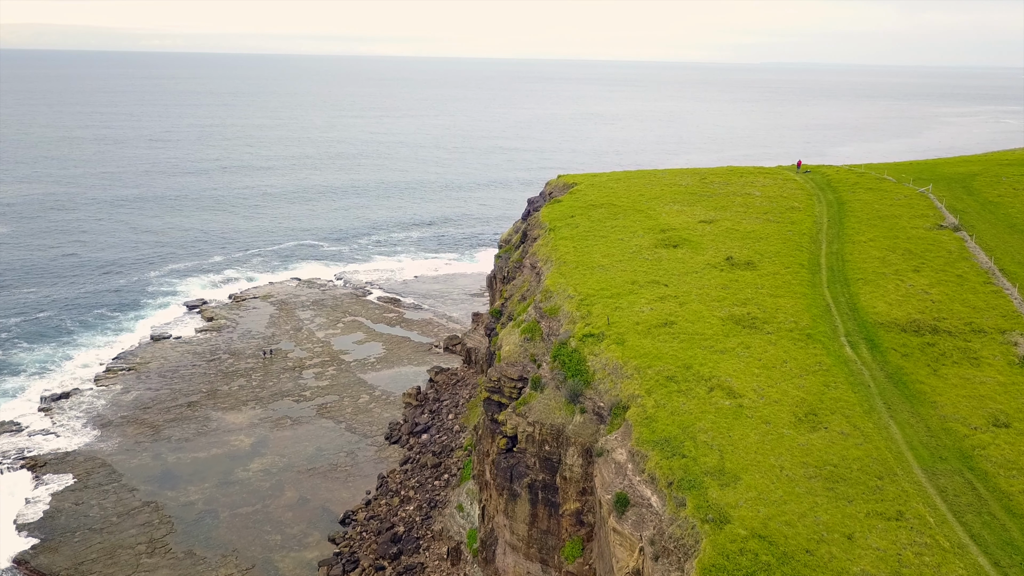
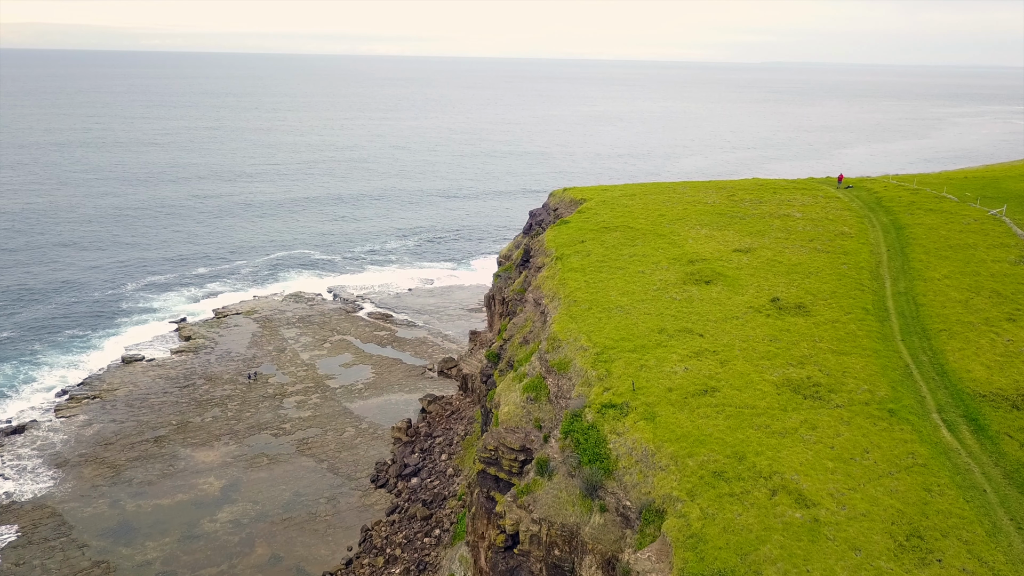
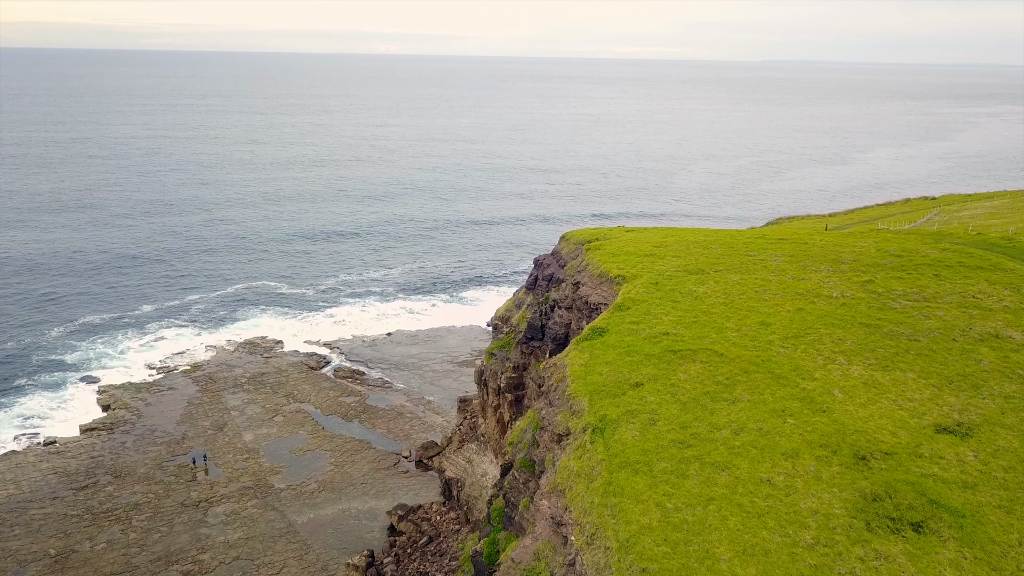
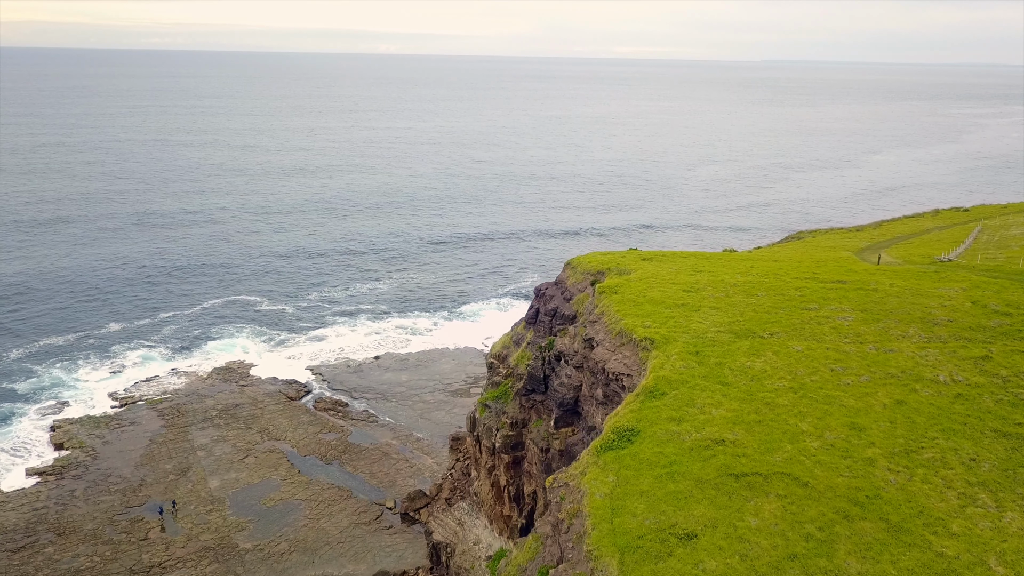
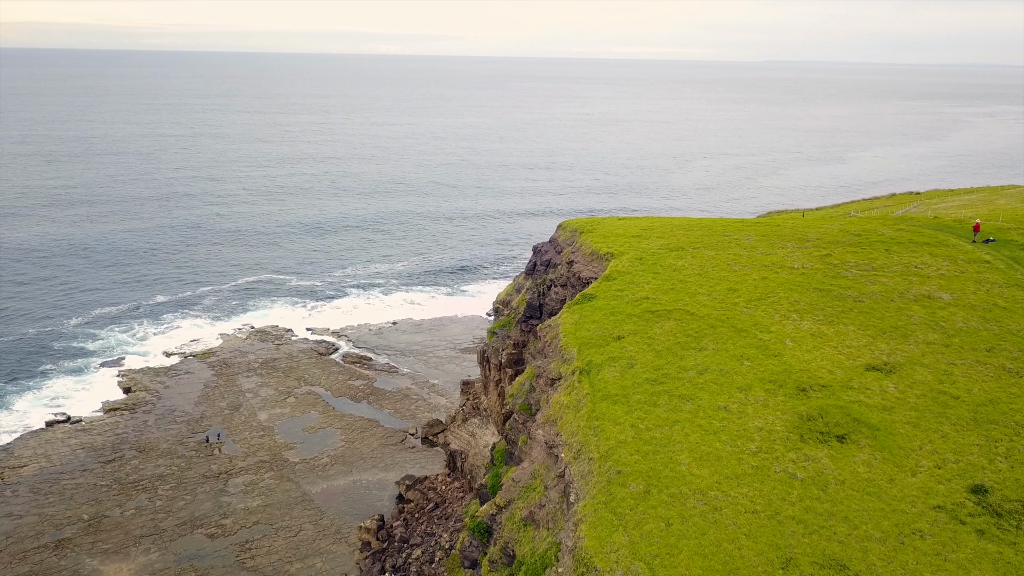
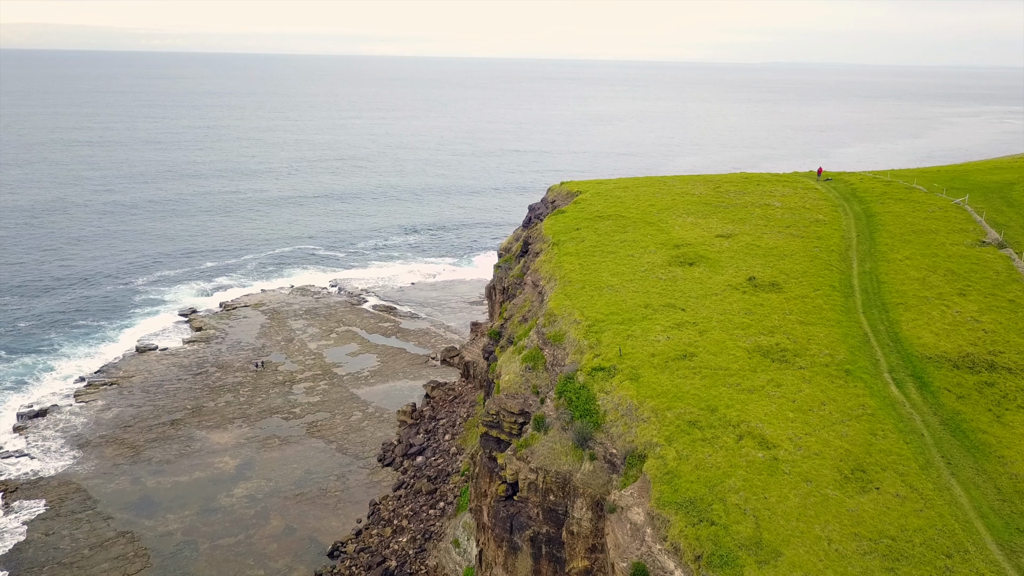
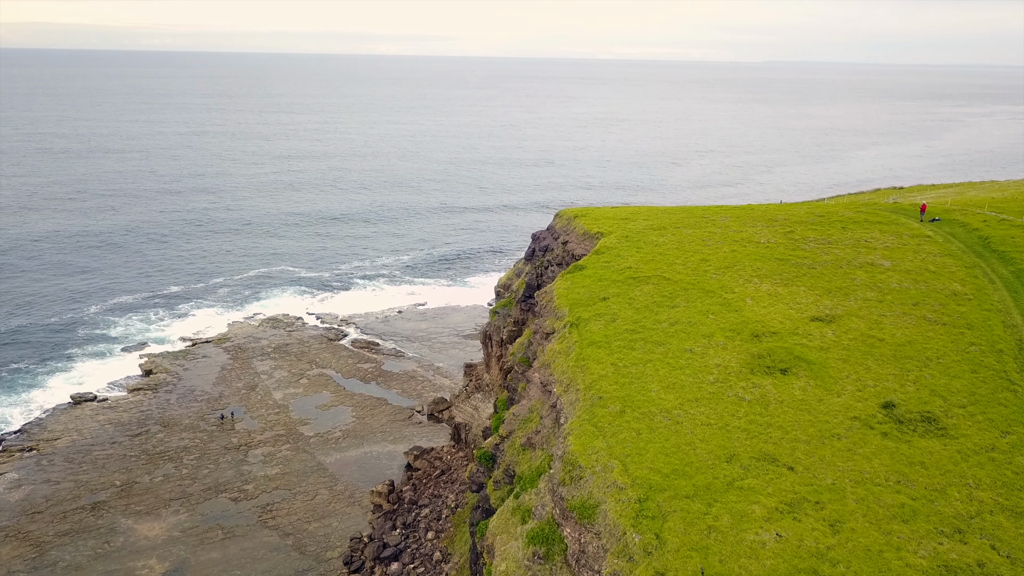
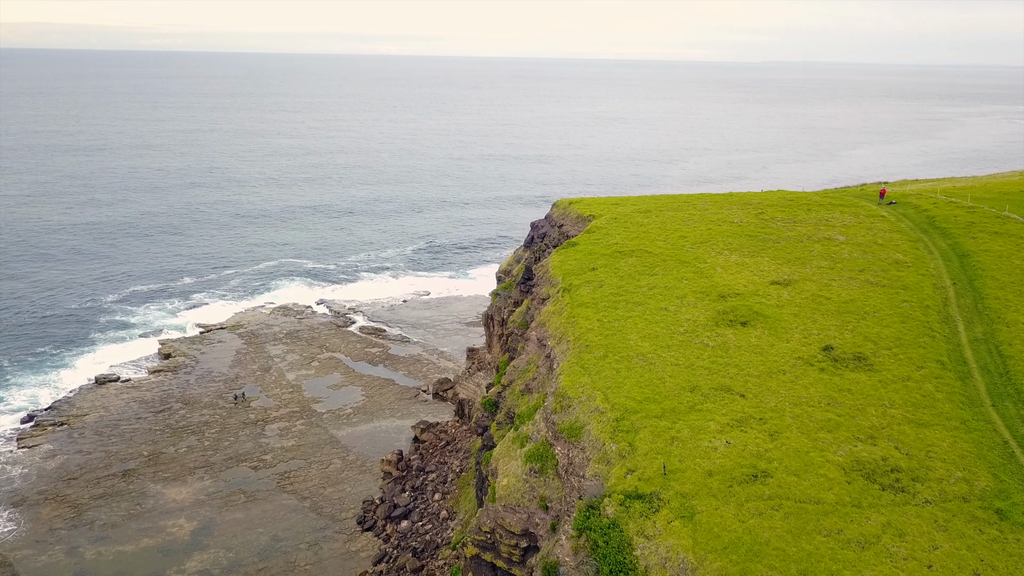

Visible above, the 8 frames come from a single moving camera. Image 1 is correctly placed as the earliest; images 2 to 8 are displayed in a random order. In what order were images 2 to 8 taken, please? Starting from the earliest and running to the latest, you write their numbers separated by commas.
6, 2, 8, 7, 5, 3, 4
